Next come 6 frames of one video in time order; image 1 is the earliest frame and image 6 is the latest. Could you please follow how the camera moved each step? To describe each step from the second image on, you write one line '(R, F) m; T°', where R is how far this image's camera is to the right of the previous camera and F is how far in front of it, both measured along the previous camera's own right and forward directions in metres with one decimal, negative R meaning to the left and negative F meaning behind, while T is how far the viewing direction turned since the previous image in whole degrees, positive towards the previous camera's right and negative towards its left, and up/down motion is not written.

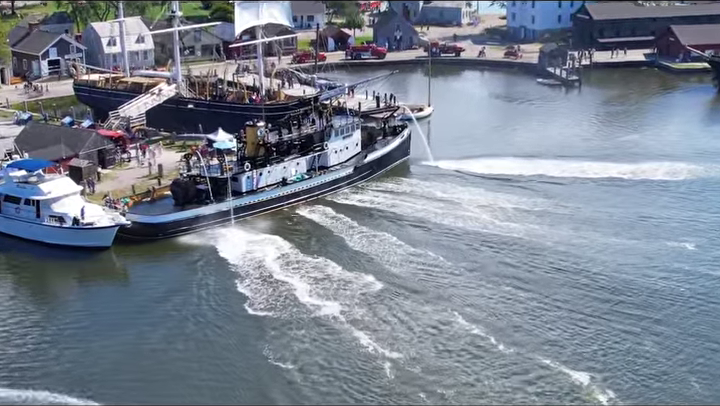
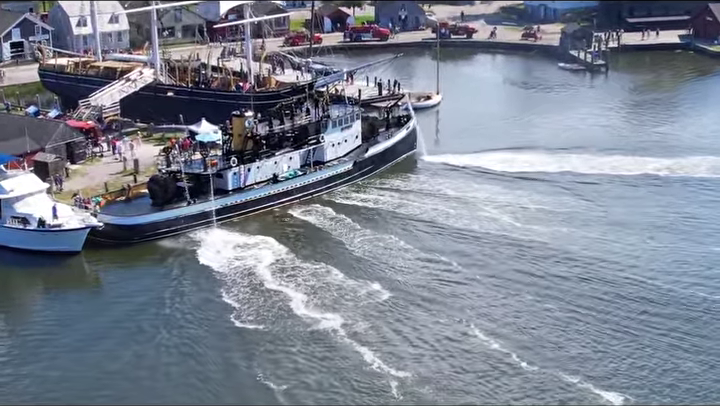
(-0.8, +3.7) m; +1°
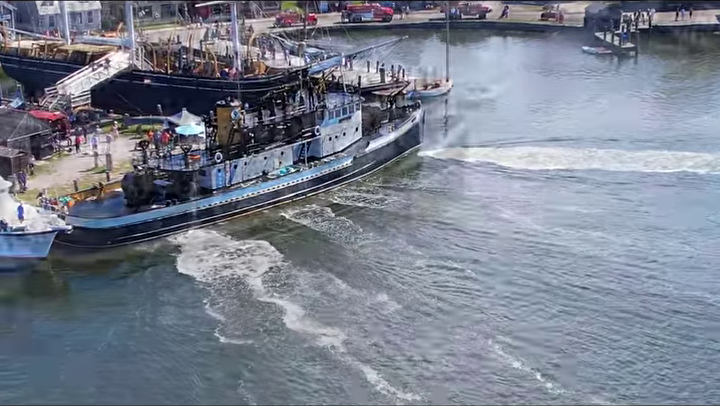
(-0.7, +3.3) m; +1°
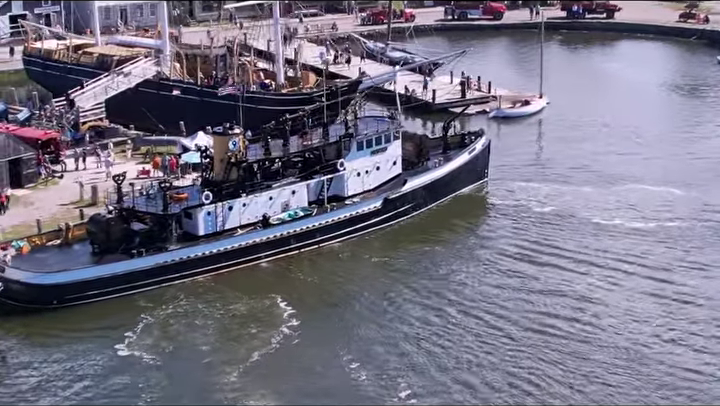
(+1.0, +6.9) m; -8°
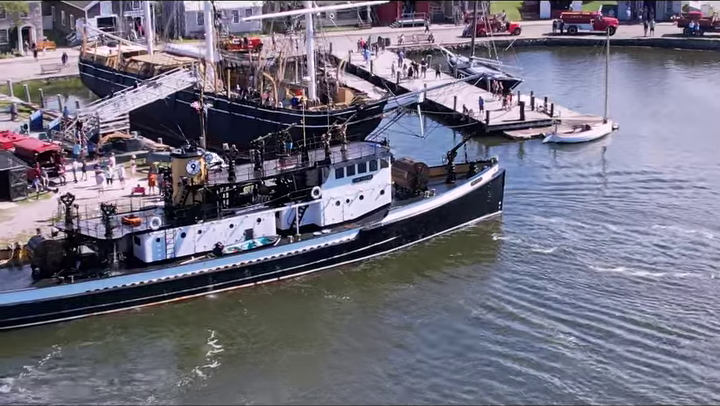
(+5.7, +3.3) m; -12°
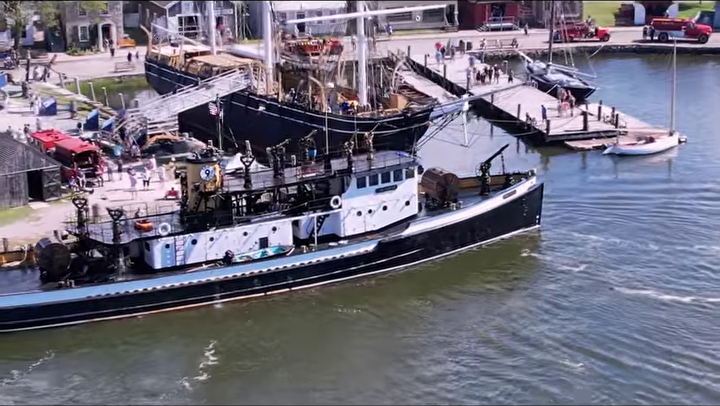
(+2.5, +2.3) m; -10°
